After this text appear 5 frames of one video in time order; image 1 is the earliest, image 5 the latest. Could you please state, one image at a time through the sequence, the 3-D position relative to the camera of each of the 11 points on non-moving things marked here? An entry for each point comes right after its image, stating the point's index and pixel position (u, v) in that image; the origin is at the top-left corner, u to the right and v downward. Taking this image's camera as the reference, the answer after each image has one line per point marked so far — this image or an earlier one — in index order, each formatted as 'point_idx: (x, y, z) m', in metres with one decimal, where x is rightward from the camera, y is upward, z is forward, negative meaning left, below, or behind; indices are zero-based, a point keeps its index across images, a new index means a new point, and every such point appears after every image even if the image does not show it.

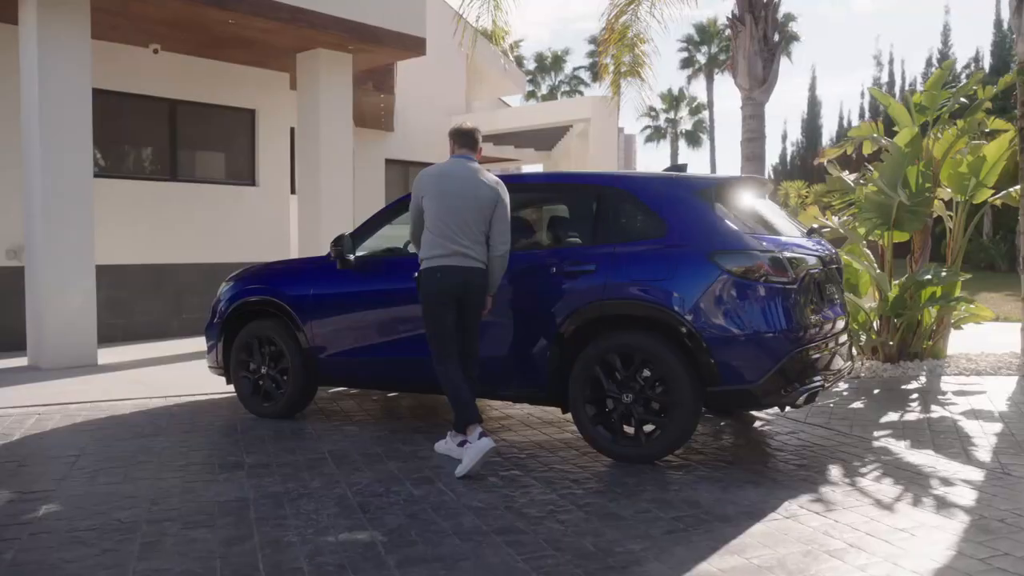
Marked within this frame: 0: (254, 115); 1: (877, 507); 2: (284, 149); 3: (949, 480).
0: (-4.1, +2.7, +13.3) m
1: (+1.9, -1.1, +4.4) m
2: (-3.7, +2.2, +13.6) m
3: (+2.5, -1.1, +4.8) m
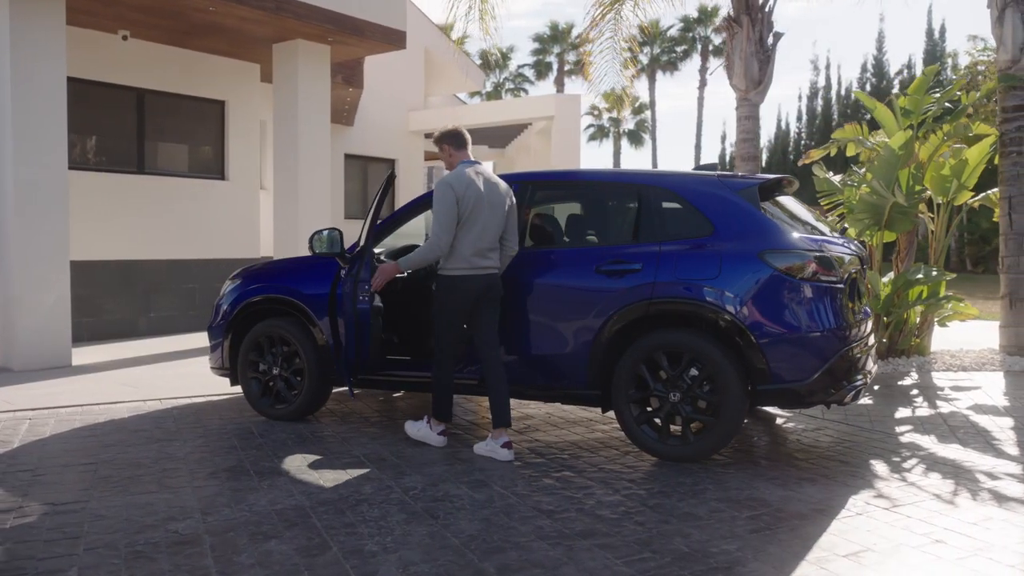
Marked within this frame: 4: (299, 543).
0: (-4.4, +2.8, +12.8) m
1: (+2.3, -1.1, +4.5) m
2: (-4.0, +2.3, +13.1) m
3: (+2.9, -1.1, +5.0) m
4: (-1.0, -1.2, +3.9) m
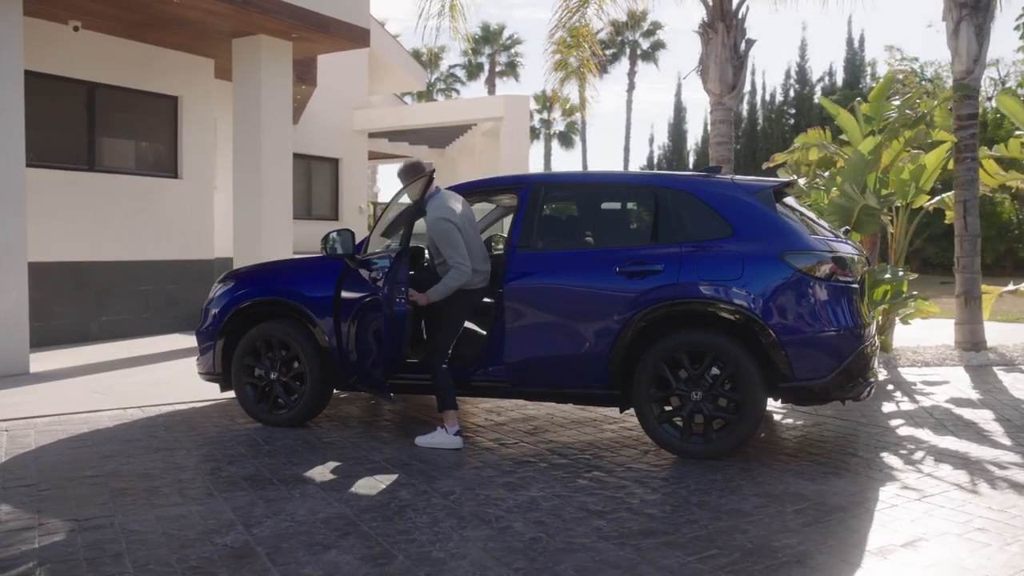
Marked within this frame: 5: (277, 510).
0: (-4.9, +2.7, +12.4) m
1: (+2.5, -1.1, +4.7) m
2: (-4.6, +2.2, +12.7) m
3: (+3.1, -1.1, +5.3) m
4: (-0.7, -1.2, +3.9) m
5: (-1.3, -1.2, +4.5) m
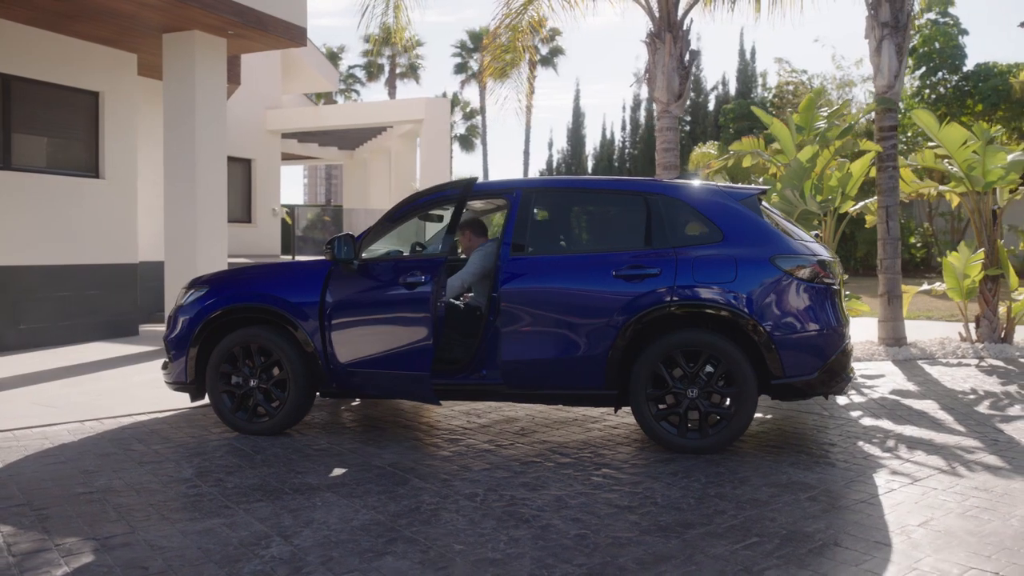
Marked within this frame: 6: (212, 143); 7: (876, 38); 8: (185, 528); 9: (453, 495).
0: (-5.8, +2.7, +11.8) m
1: (+2.7, -1.1, +5.1) m
2: (-5.5, +2.2, +12.1) m
3: (+3.1, -1.1, +5.7) m
4: (-0.4, -1.2, +3.9) m
5: (-1.1, -1.2, +4.4) m
6: (-4.0, +1.9, +11.1) m
7: (+4.5, +3.1, +10.3) m
8: (-1.7, -1.2, +4.3) m
9: (-0.3, -1.2, +4.8) m
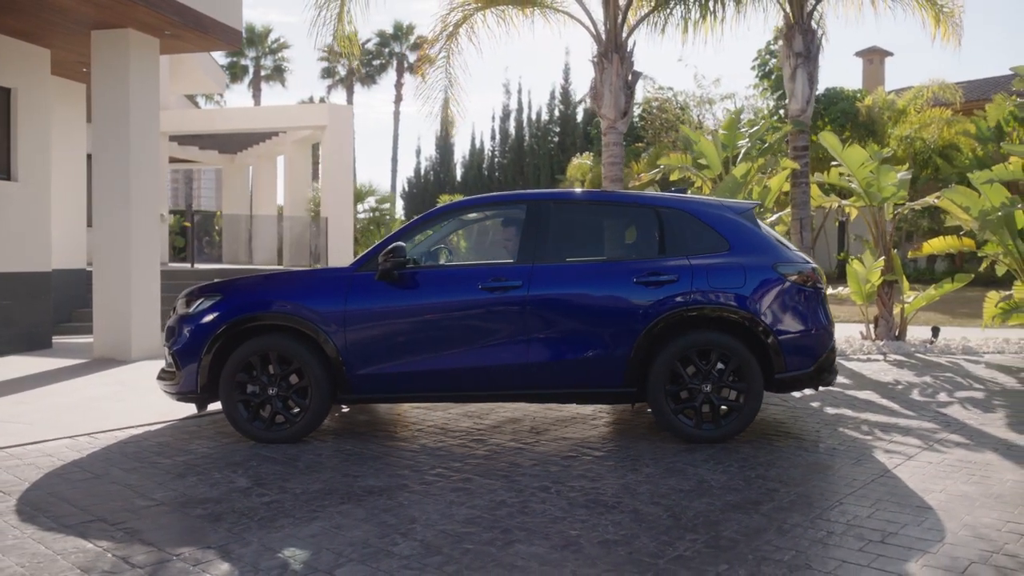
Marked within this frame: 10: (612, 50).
0: (-6.6, +2.5, +11.0) m
1: (+3.0, -1.2, +6.0) m
2: (-6.3, +2.0, +11.4) m
3: (+3.3, -1.1, +6.6) m
4: (+0.2, -1.3, +4.2) m
5: (-0.6, -1.2, +4.6) m
6: (-4.7, +1.8, +10.7) m
7: (+3.8, +3.0, +11.5) m
8: (-1.2, -1.3, +4.4) m
9: (+0.1, -1.2, +5.1) m
10: (+1.2, +2.9, +10.3) m
